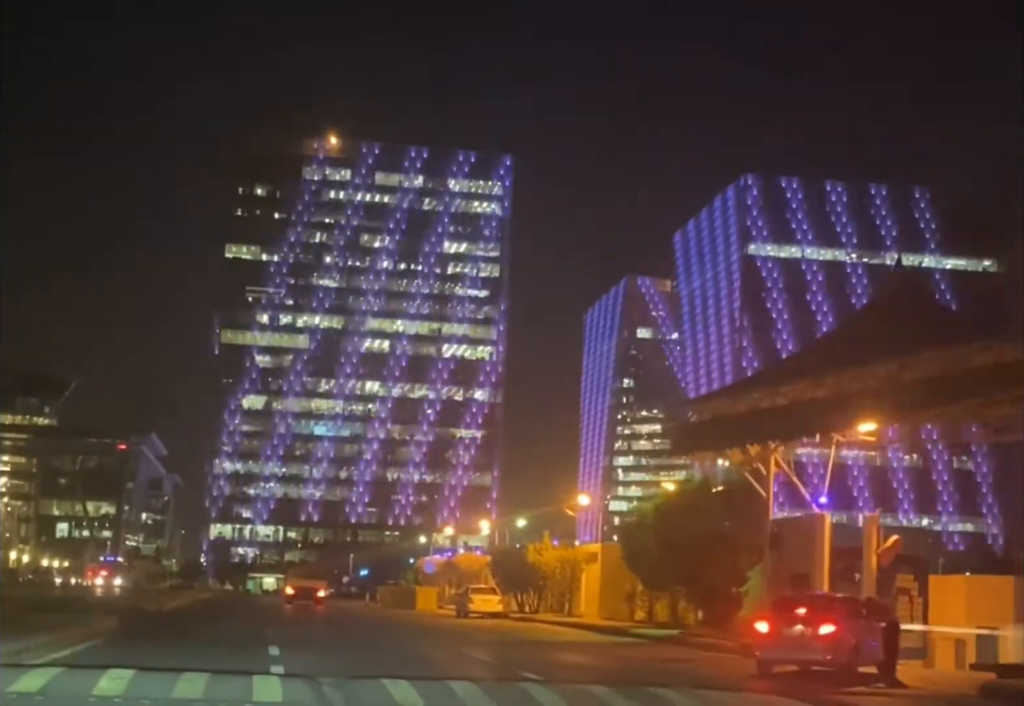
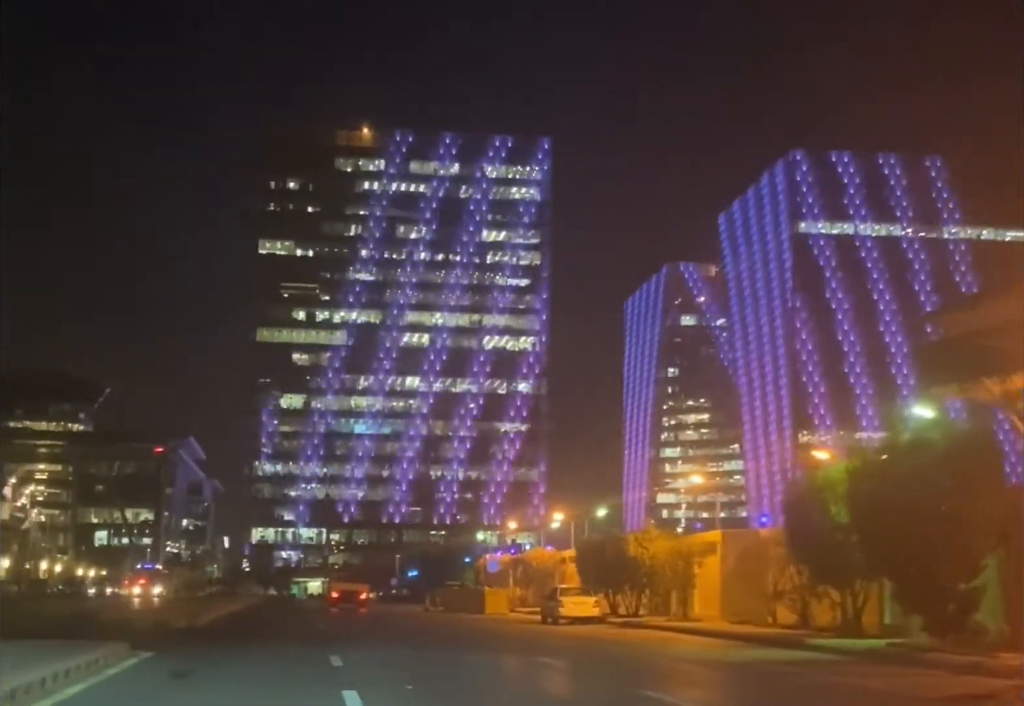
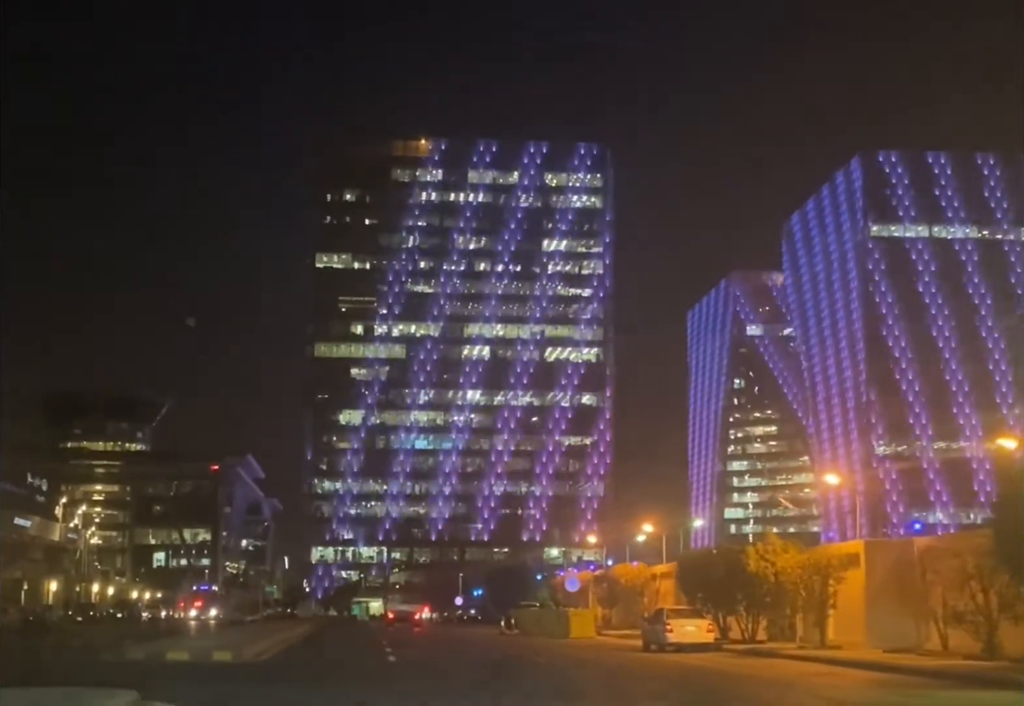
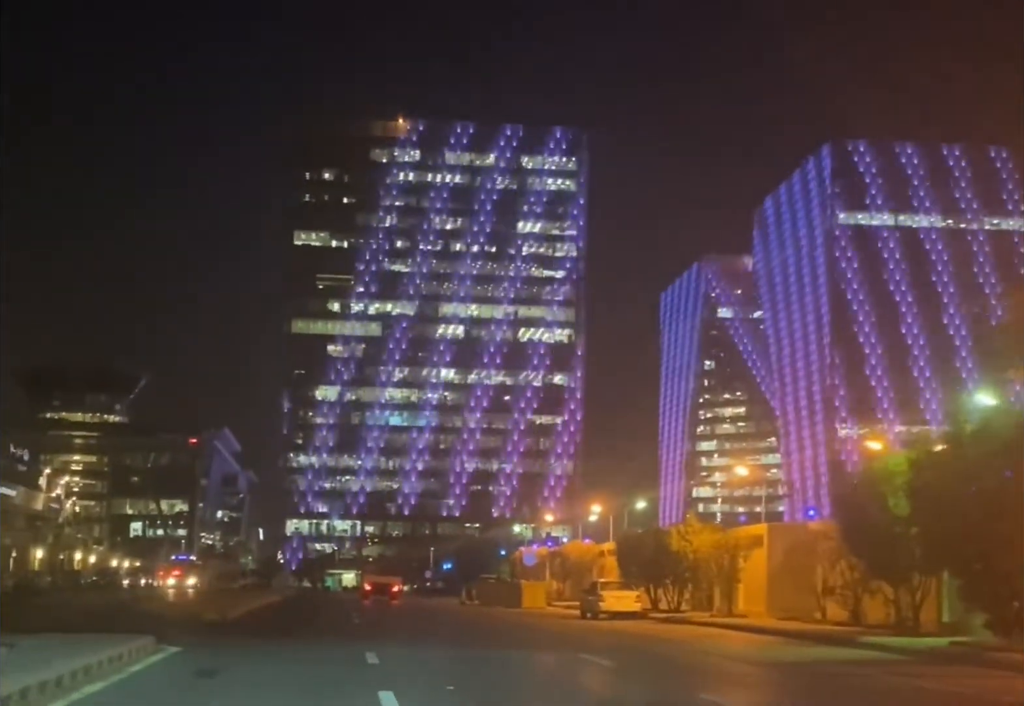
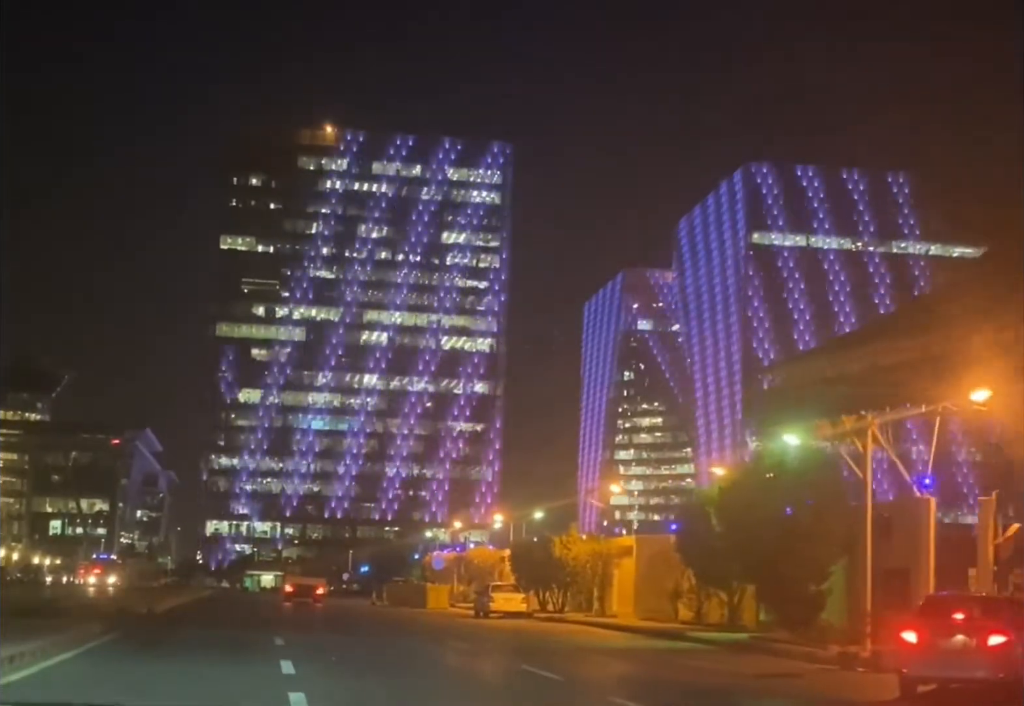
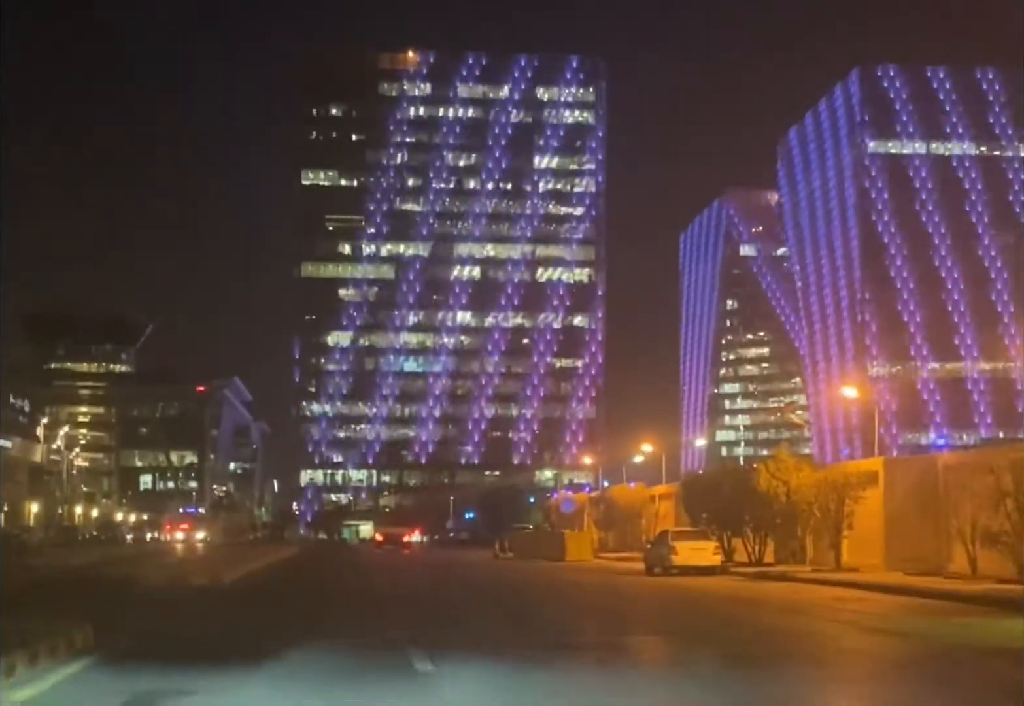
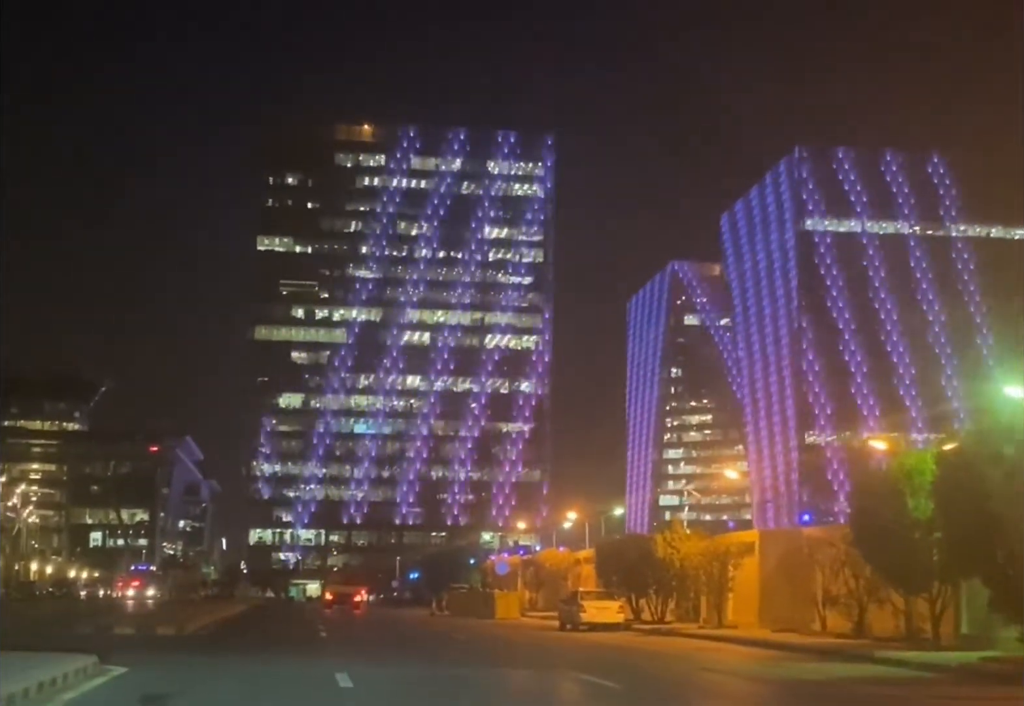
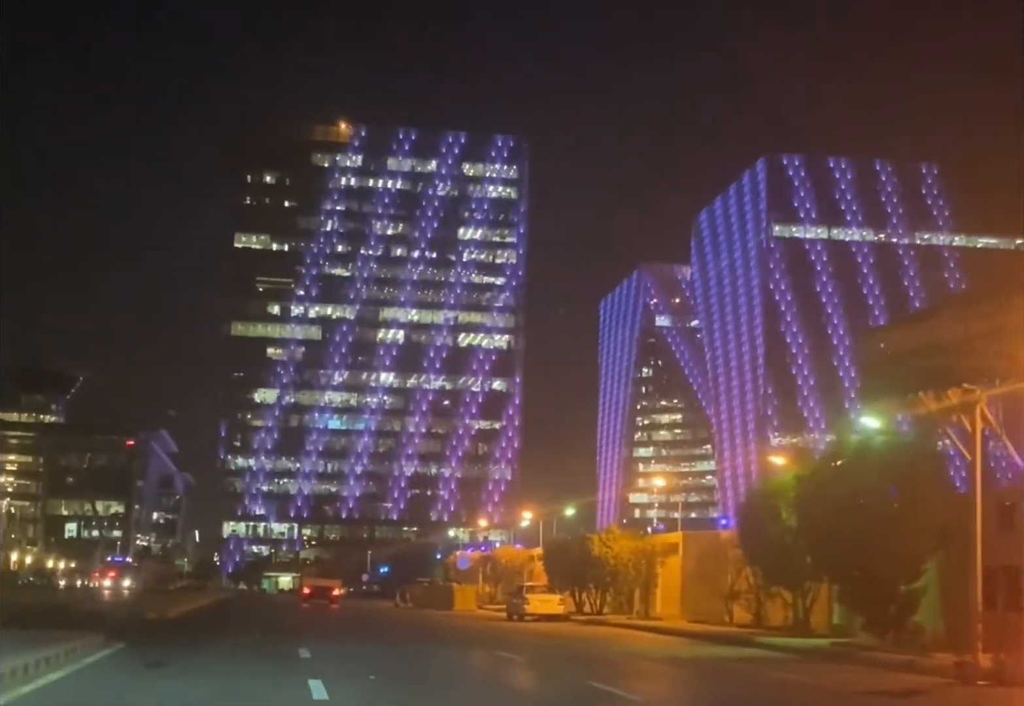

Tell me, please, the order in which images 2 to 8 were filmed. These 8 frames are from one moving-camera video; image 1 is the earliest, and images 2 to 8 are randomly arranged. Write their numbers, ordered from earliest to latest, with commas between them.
5, 8, 2, 4, 7, 3, 6
